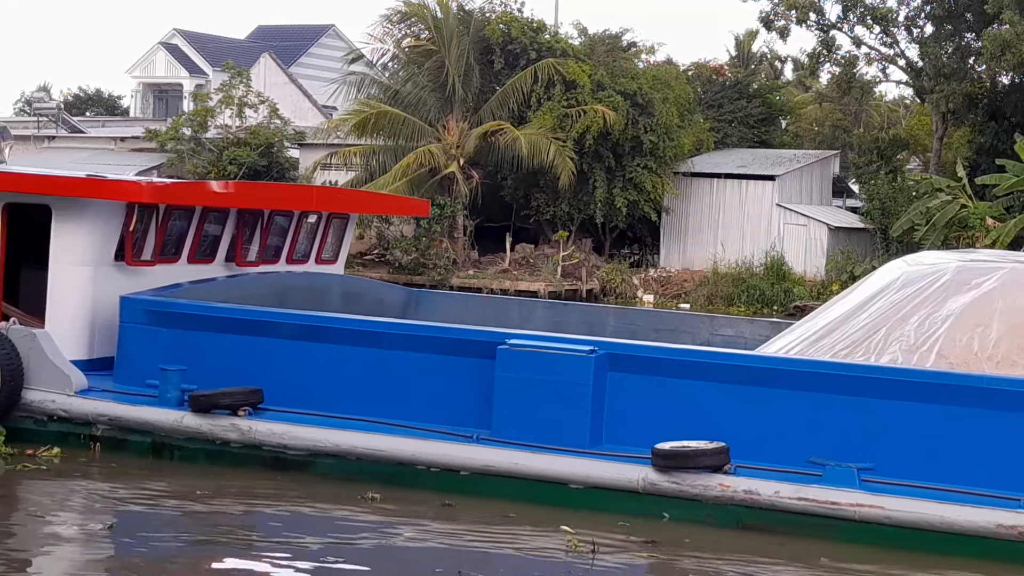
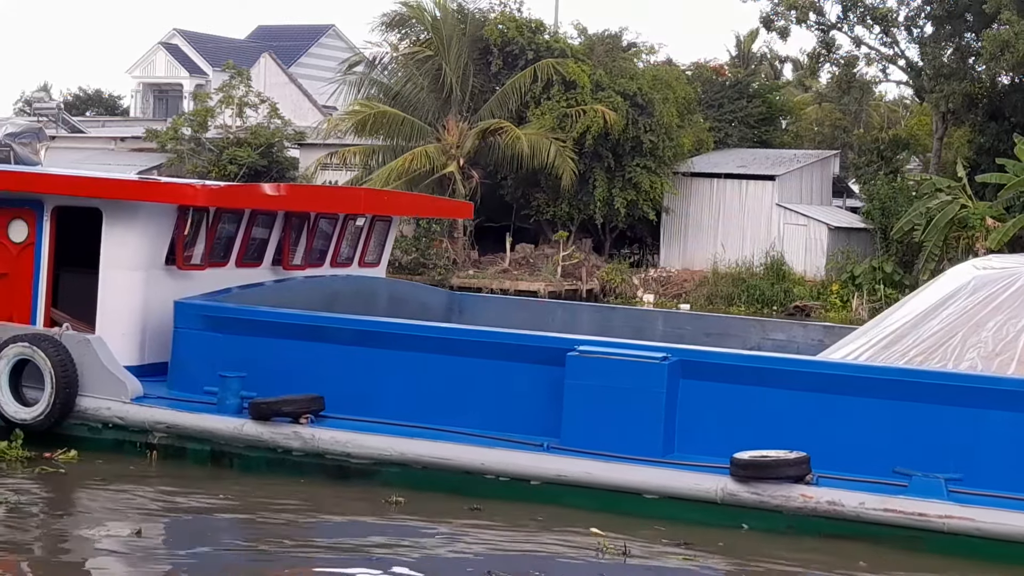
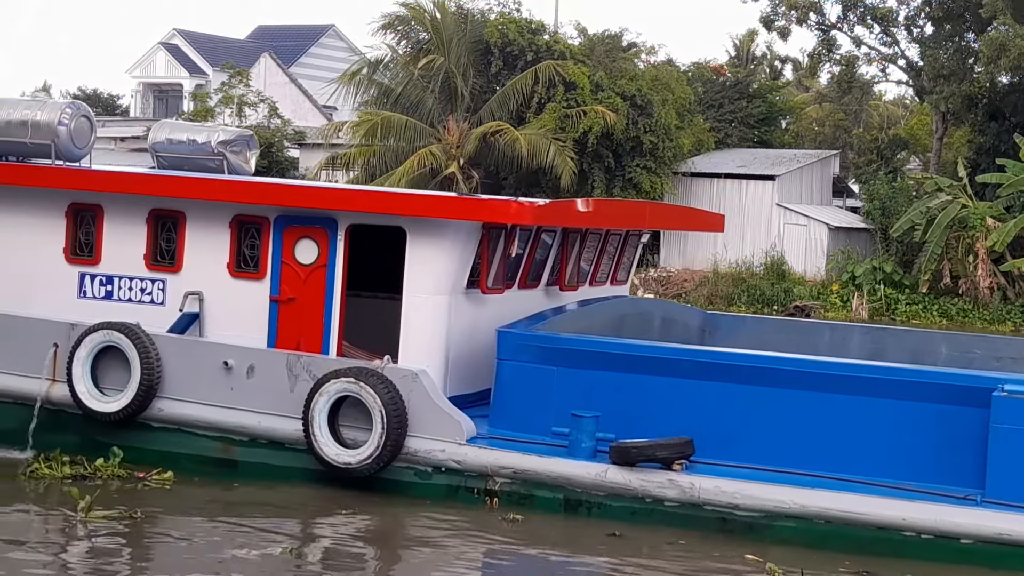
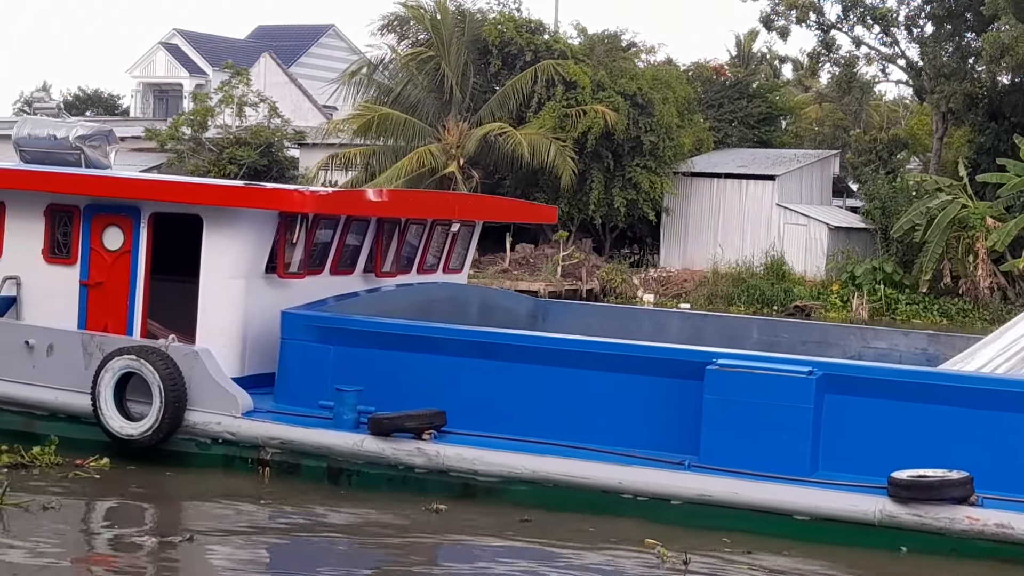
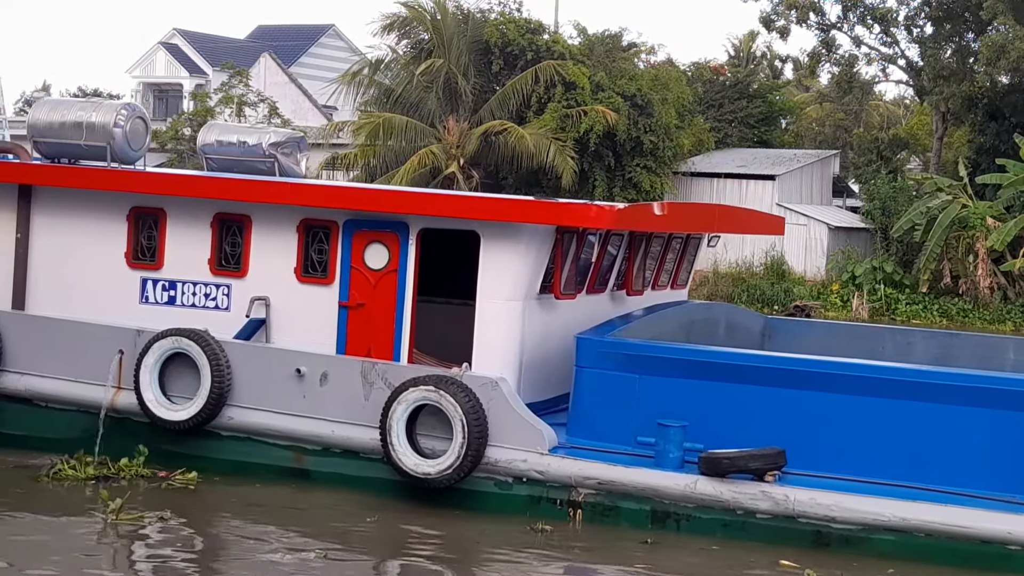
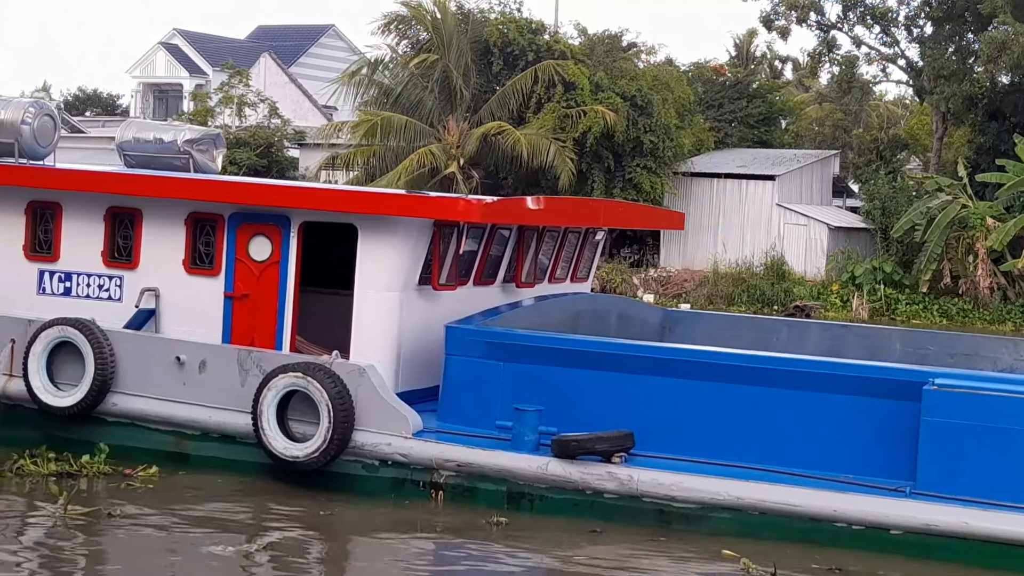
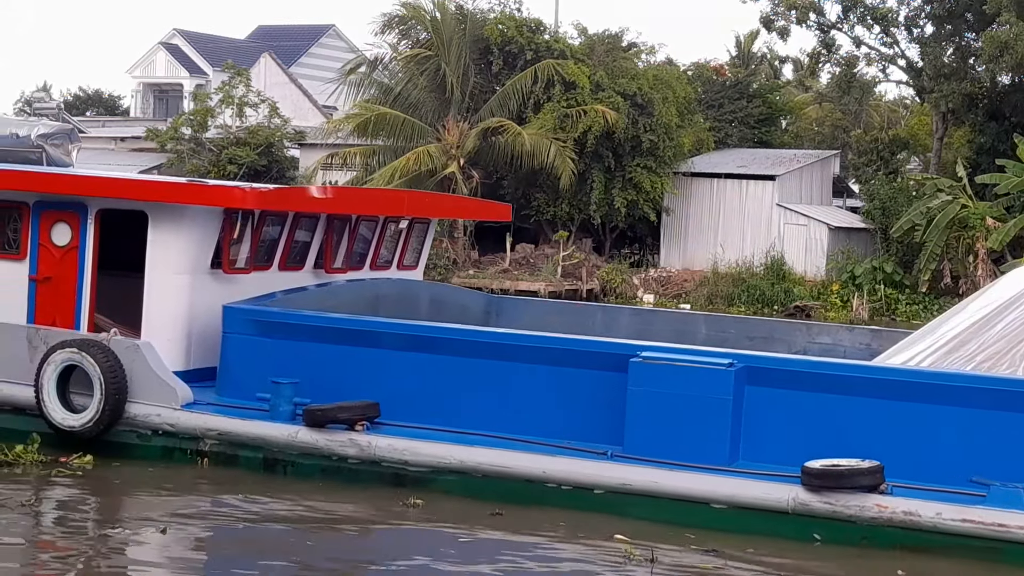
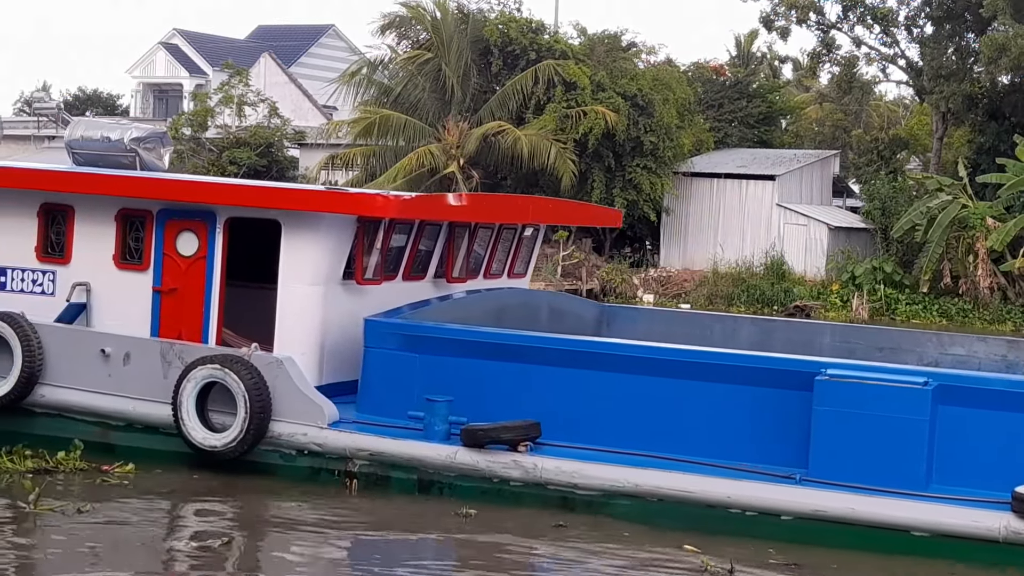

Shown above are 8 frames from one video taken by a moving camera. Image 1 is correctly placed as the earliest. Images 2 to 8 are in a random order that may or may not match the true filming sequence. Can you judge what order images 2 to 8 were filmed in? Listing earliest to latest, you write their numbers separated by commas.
2, 7, 4, 8, 6, 3, 5
